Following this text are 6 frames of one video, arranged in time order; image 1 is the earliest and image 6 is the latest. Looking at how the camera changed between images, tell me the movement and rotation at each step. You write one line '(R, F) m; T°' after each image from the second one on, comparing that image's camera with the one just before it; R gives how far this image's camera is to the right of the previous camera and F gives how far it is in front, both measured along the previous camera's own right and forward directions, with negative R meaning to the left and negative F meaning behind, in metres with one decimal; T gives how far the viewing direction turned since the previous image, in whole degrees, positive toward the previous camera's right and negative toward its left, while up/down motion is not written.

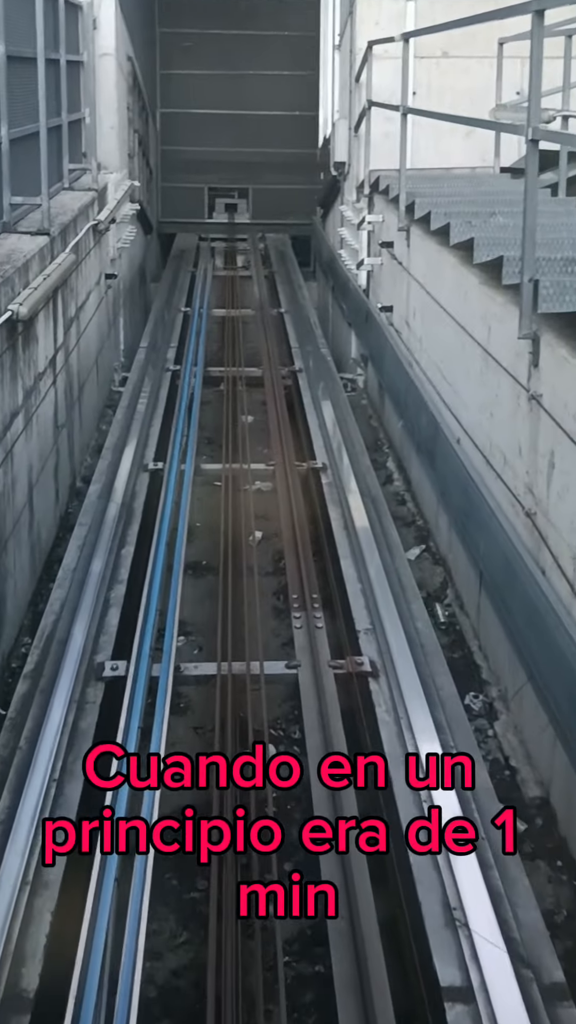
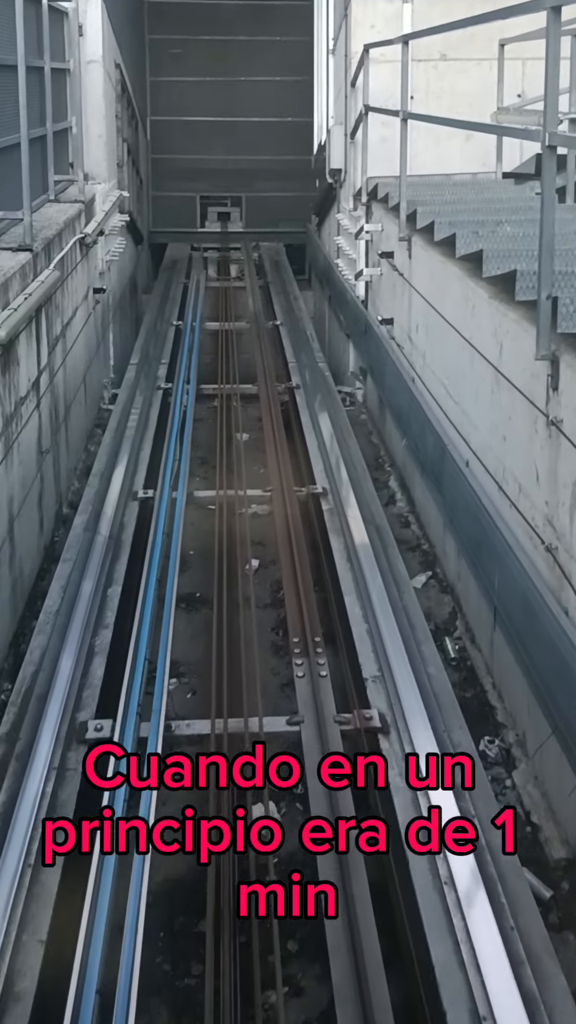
(0.0, +0.2) m; 0°
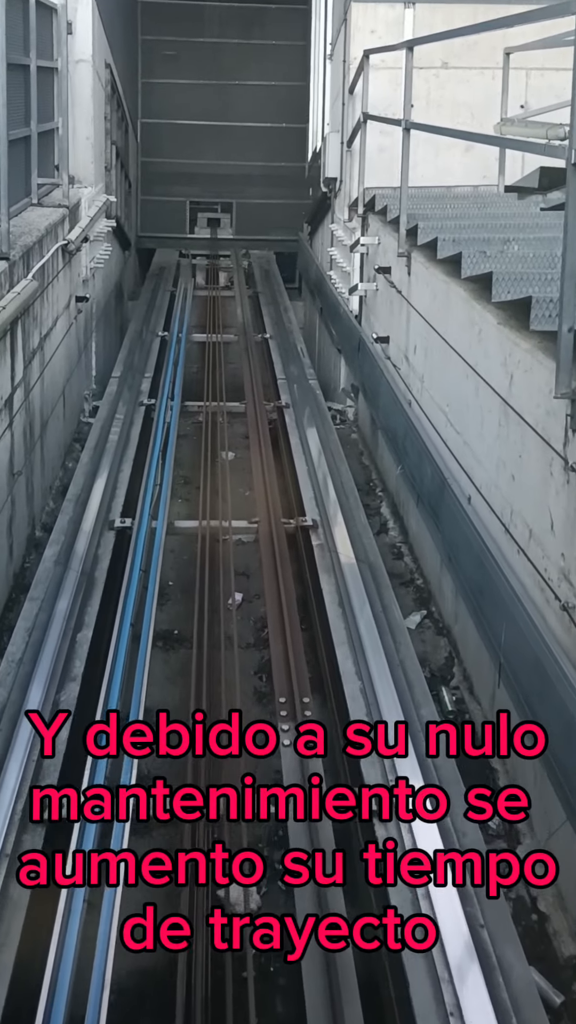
(0.0, +0.3) m; +1°
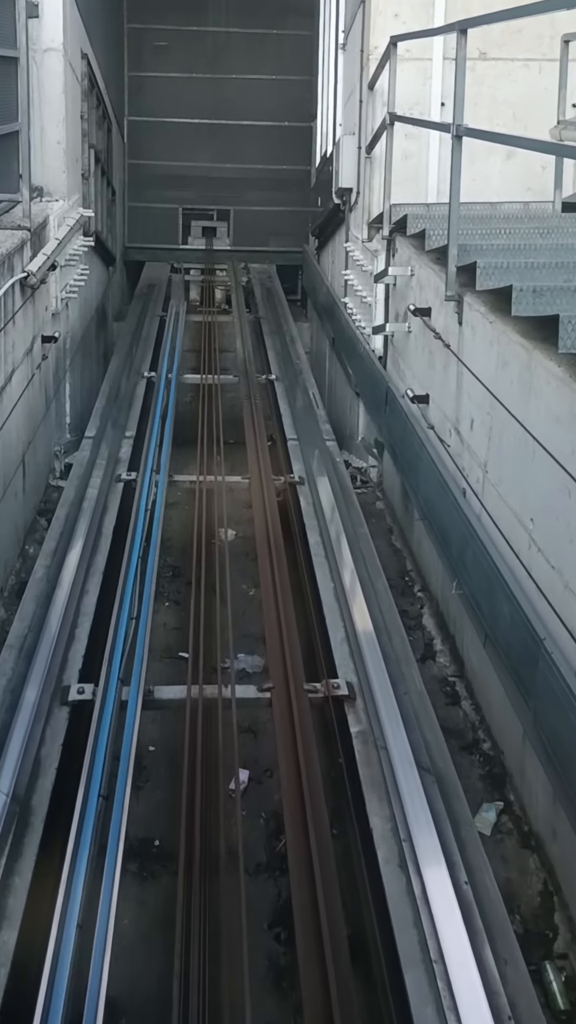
(-0.1, +1.0) m; 0°
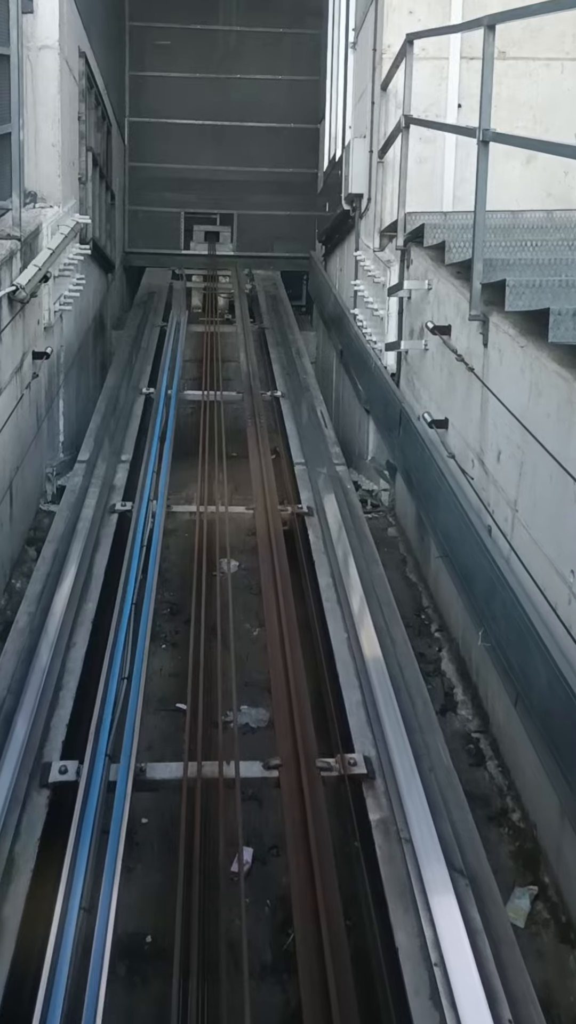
(0.0, +0.3) m; 0°
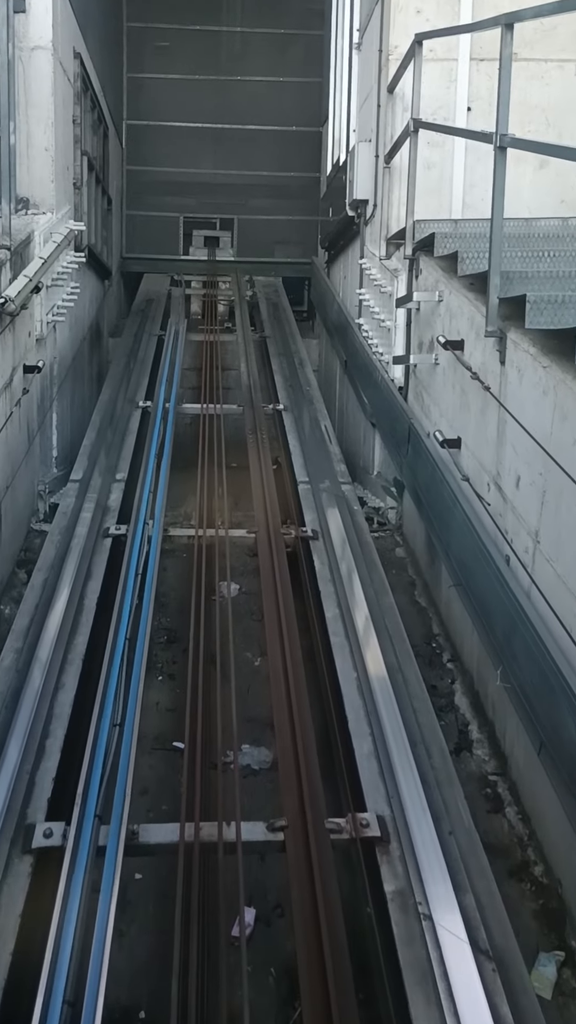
(0.0, +0.2) m; 0°
